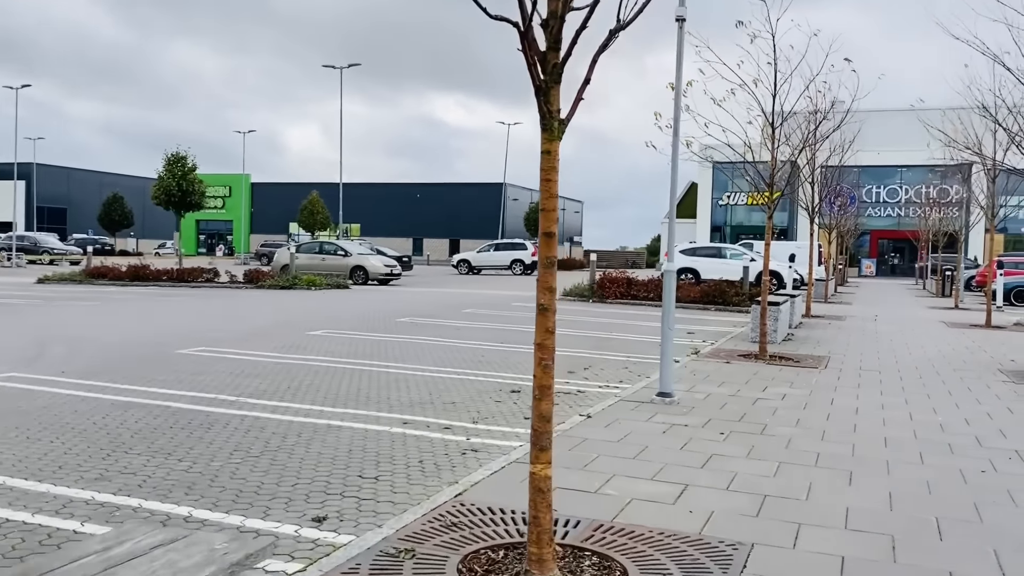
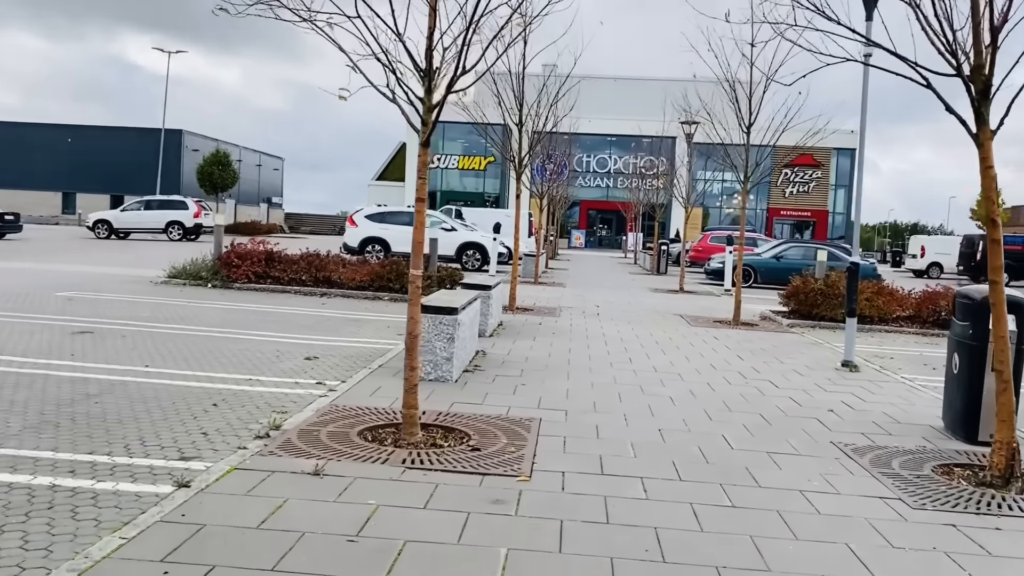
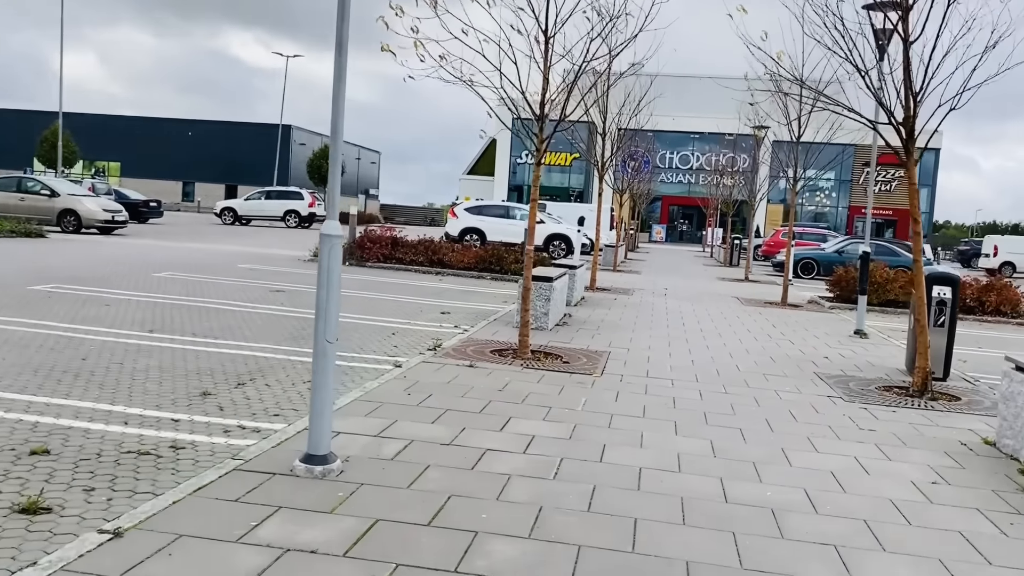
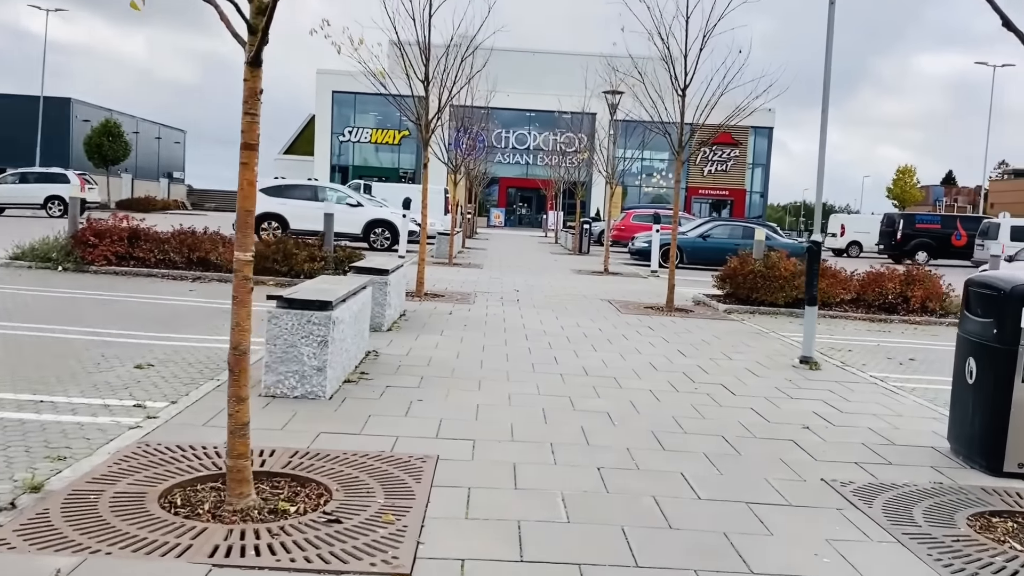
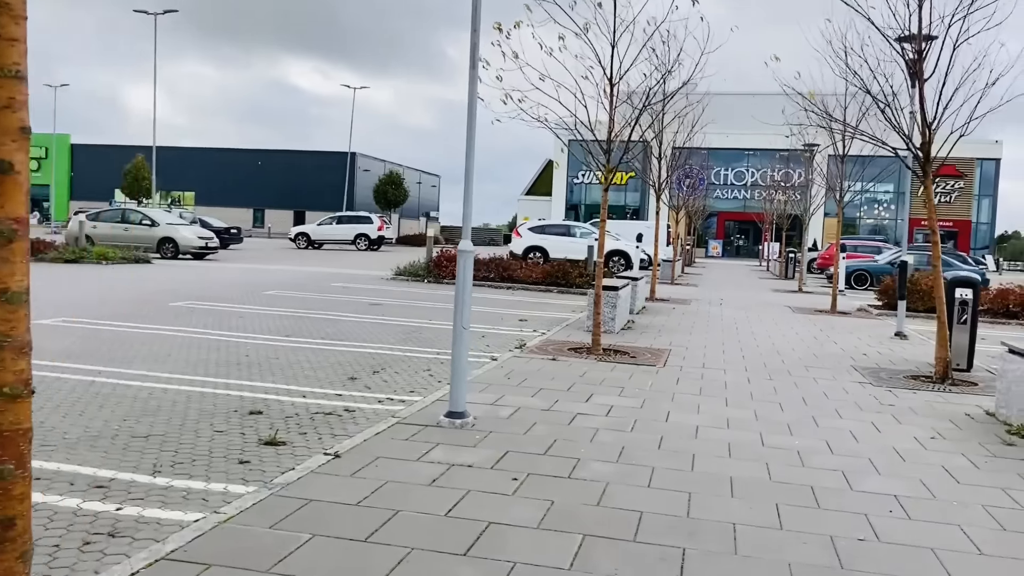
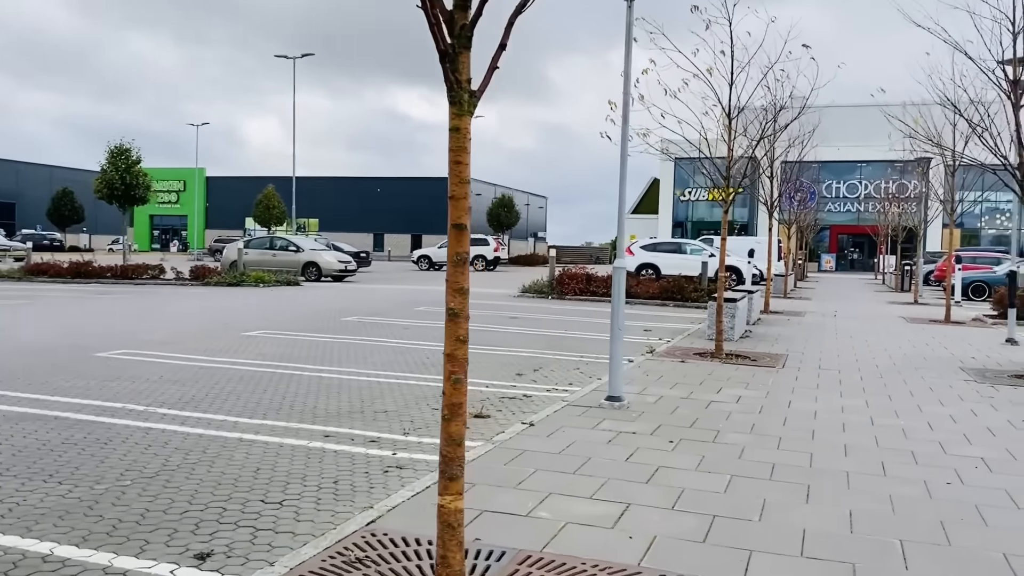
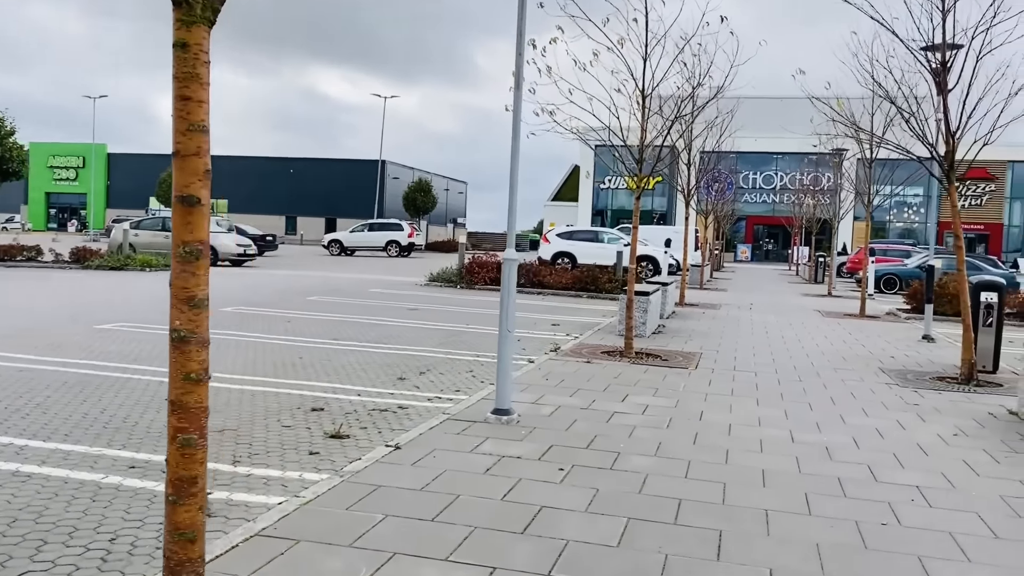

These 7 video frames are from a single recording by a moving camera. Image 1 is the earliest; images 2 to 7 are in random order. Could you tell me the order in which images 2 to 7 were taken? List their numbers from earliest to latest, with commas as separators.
6, 7, 5, 3, 2, 4
